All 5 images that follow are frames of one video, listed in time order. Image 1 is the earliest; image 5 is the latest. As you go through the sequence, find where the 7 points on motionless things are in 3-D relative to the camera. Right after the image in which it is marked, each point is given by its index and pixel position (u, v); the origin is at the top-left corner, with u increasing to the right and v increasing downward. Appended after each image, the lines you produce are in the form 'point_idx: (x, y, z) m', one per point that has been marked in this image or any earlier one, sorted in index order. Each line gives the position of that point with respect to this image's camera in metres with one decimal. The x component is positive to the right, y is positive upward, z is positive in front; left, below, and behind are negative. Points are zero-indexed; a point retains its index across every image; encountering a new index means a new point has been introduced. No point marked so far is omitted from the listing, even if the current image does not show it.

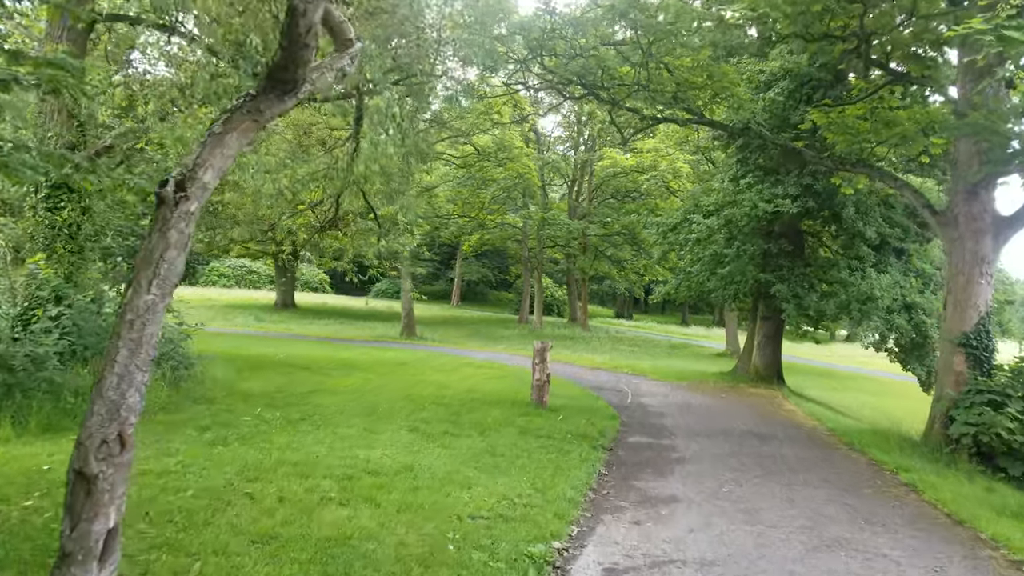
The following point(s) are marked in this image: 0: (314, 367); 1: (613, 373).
0: (-3.9, -1.5, +14.9) m
1: (+2.5, -2.1, +18.7) m
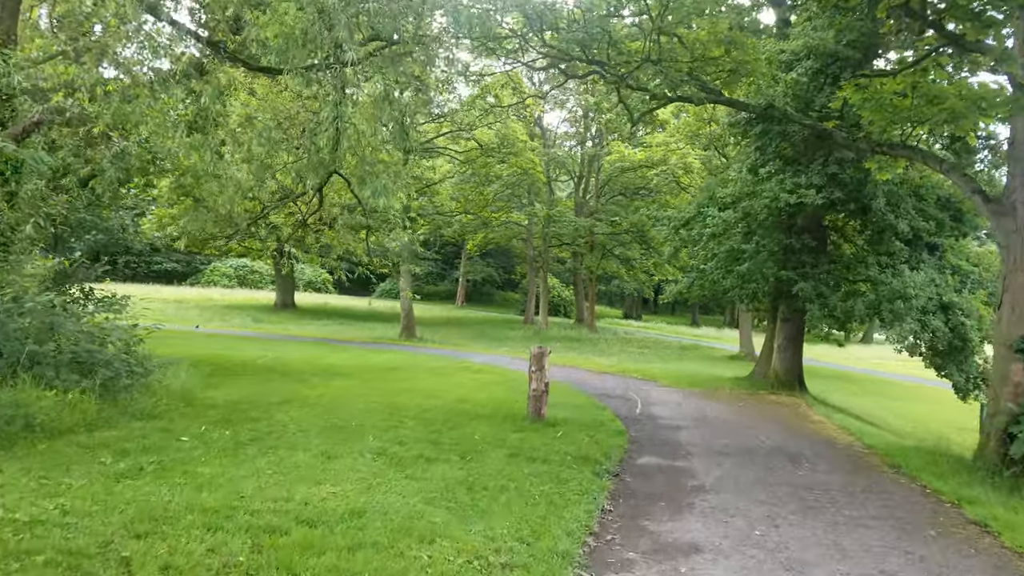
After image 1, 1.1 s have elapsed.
0: (-3.9, -1.5, +13.8) m
1: (+2.5, -2.1, +17.5) m
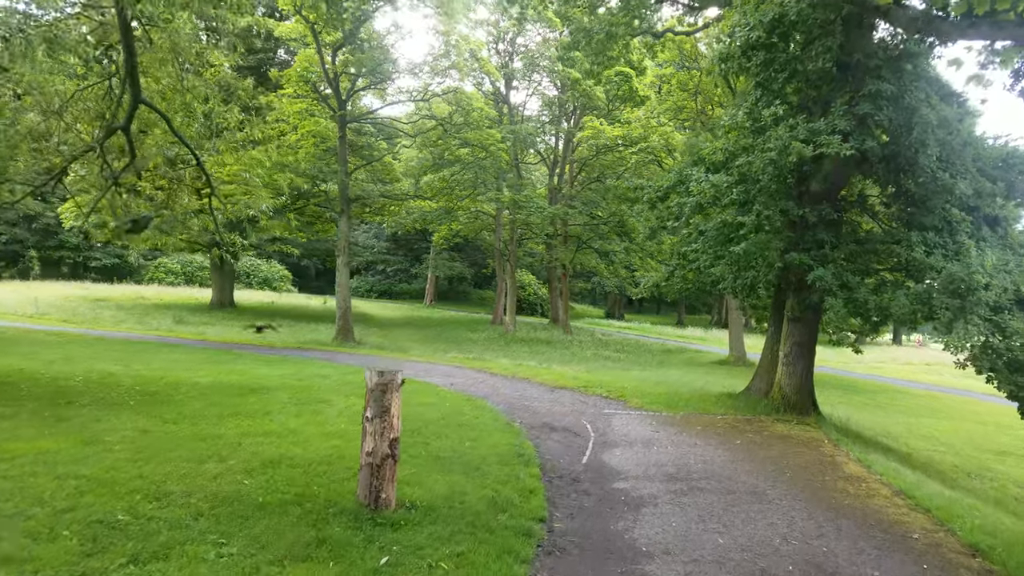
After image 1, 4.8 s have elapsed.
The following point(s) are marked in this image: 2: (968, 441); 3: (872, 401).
0: (-5.2, -1.4, +9.5) m
1: (+1.2, -1.9, +13.4) m
2: (+9.1, -3.0, +15.0) m
3: (+9.3, -2.9, +19.3) m
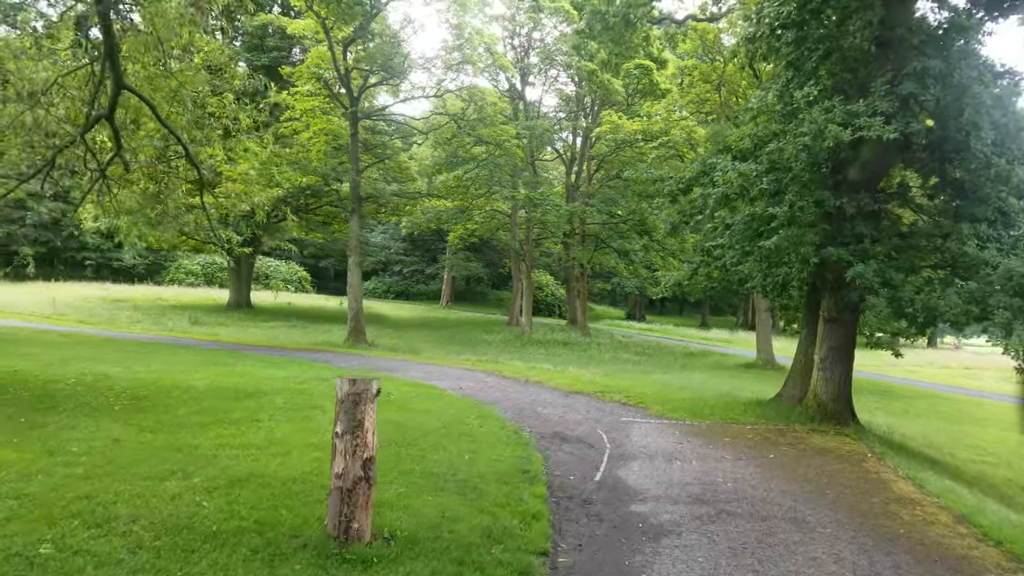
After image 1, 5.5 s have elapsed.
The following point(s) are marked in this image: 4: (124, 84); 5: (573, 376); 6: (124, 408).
0: (-5.1, -1.3, +8.9) m
1: (+1.4, -1.9, +12.6) m
2: (+9.4, -3.0, +13.9) m
3: (+9.7, -2.9, +18.3) m
4: (-4.2, +2.2, +8.2) m
5: (+1.3, -1.9, +15.9) m
6: (-4.3, -1.4, +8.4) m
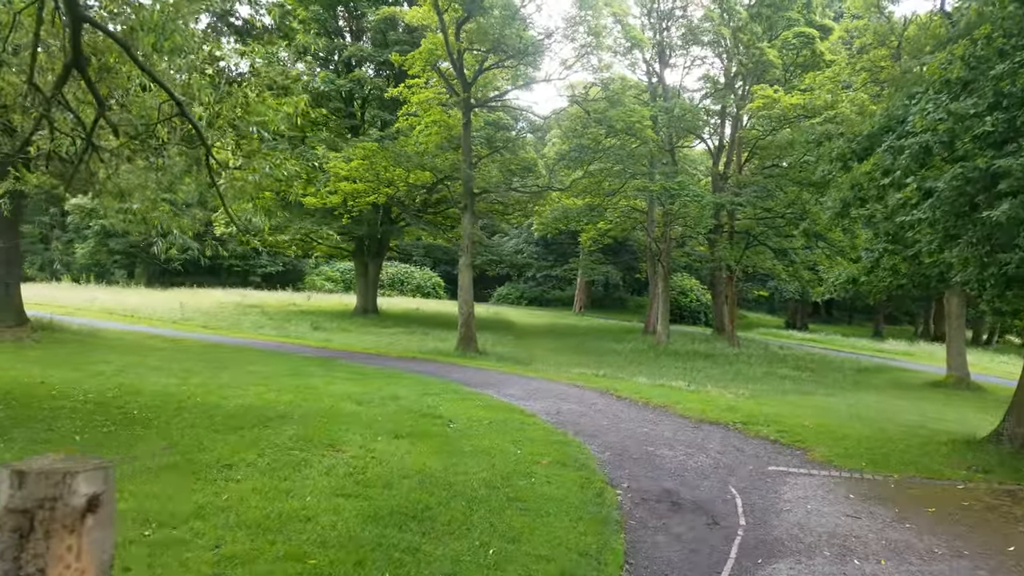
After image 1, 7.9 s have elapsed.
0: (-4.3, -1.3, +7.1) m
1: (+2.8, -1.9, +9.4) m
2: (+10.9, -3.0, +9.2) m
3: (+12.0, -2.9, +13.4) m
4: (-3.6, +2.3, +6.3) m
5: (+3.4, -1.9, +12.8) m
6: (-3.7, -1.3, +6.5) m
